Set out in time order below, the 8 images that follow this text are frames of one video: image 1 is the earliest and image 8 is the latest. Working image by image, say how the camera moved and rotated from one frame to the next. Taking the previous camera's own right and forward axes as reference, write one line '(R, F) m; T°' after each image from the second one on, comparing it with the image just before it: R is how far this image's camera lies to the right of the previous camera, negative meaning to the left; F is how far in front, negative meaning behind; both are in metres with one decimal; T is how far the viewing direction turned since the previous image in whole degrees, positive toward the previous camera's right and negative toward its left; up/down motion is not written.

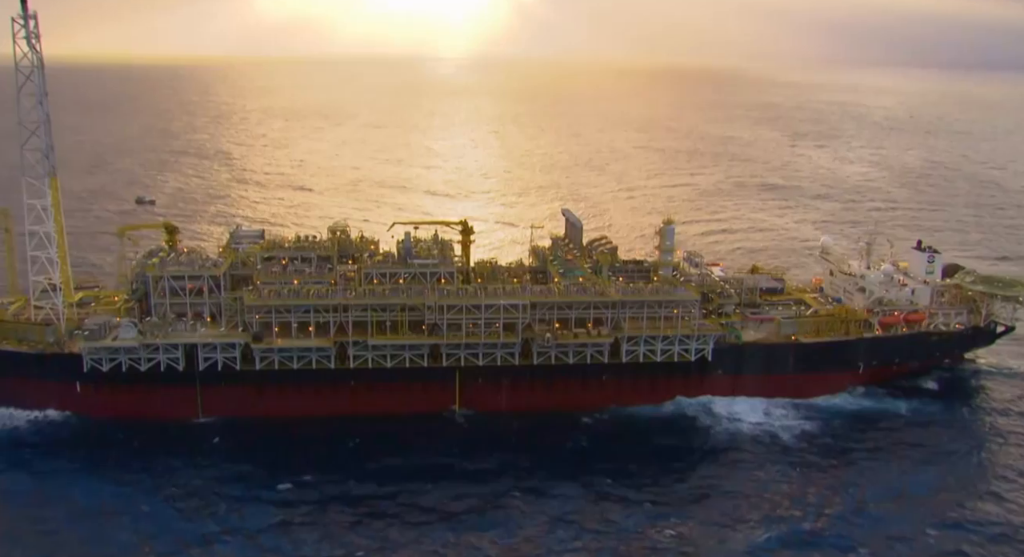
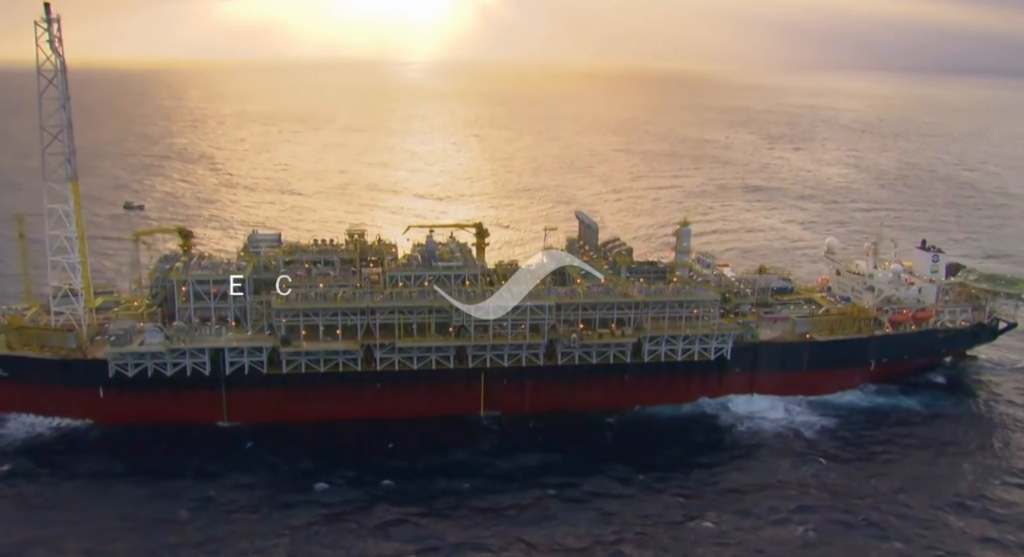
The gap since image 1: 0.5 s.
(-2.8, -0.4) m; +2°
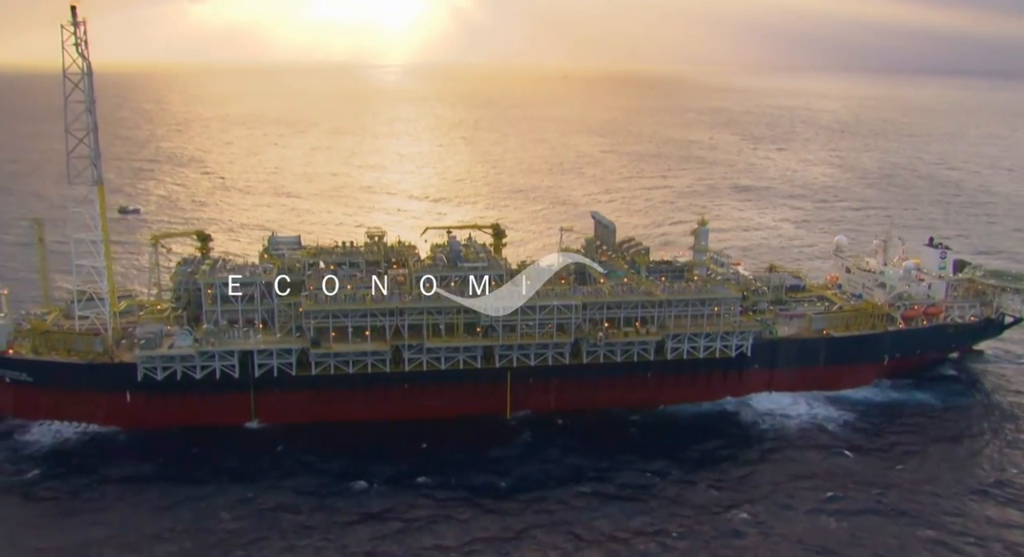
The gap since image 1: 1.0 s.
(-2.5, -0.4) m; +1°
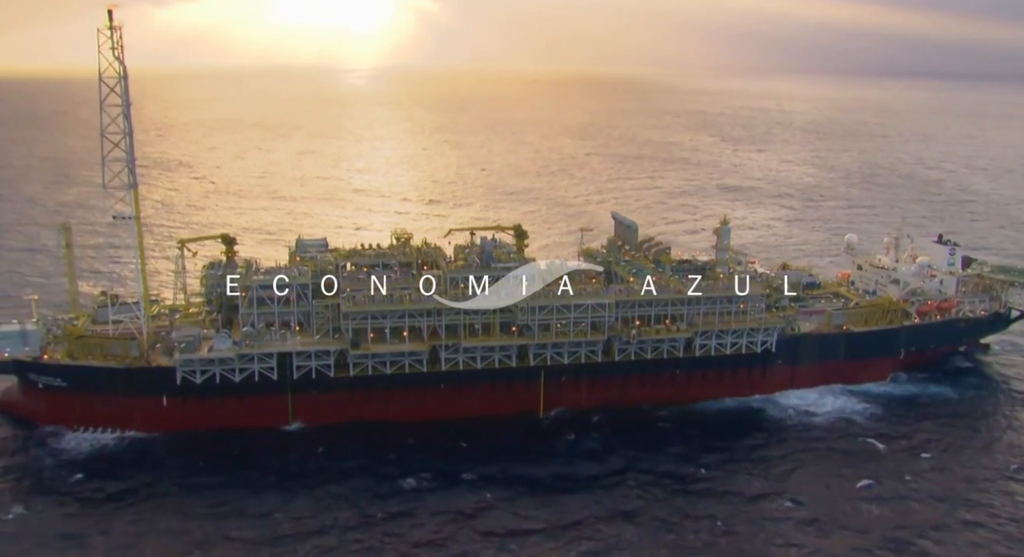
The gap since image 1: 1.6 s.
(-3.2, -0.5) m; +2°
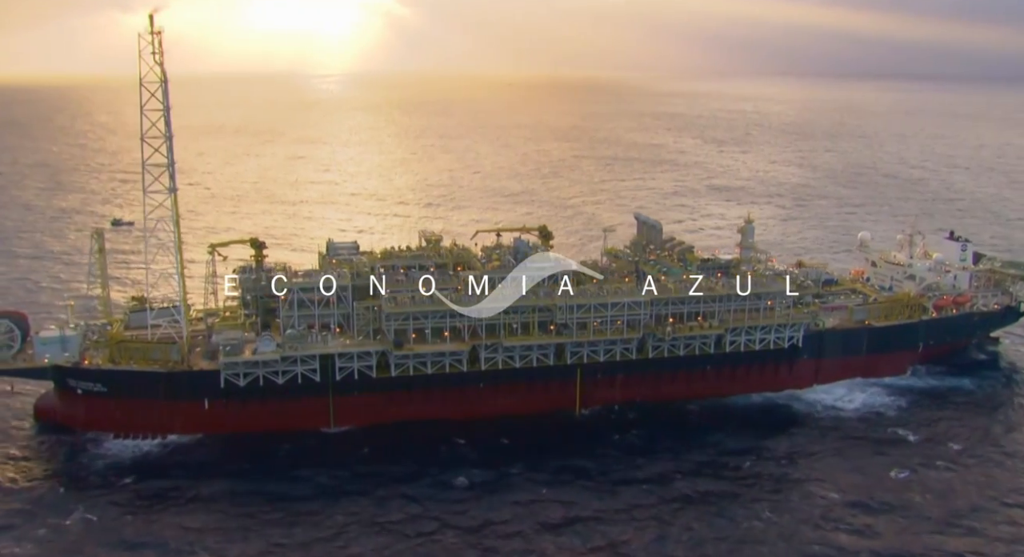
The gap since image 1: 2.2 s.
(-3.2, -0.6) m; +2°
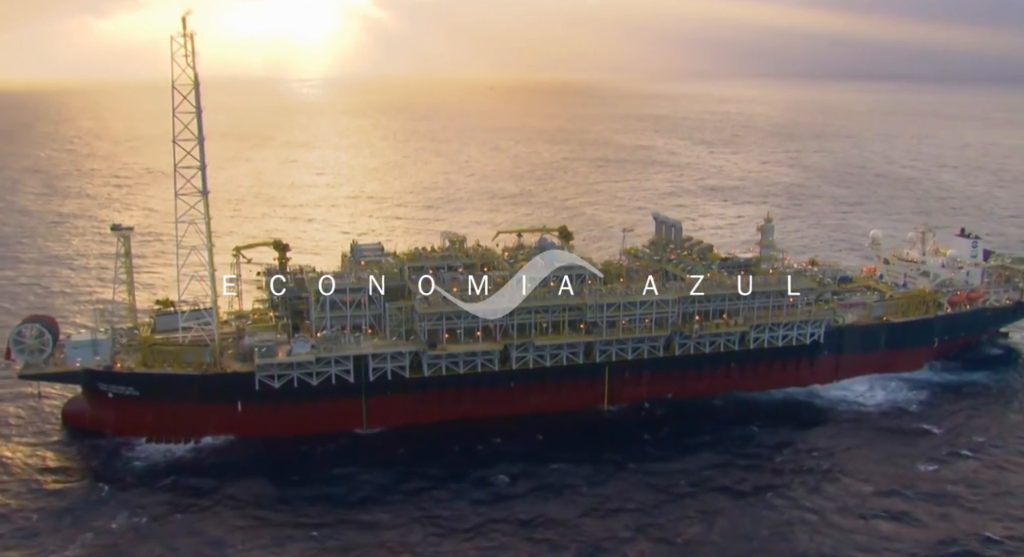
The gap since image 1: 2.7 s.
(-2.5, -0.3) m; +1°
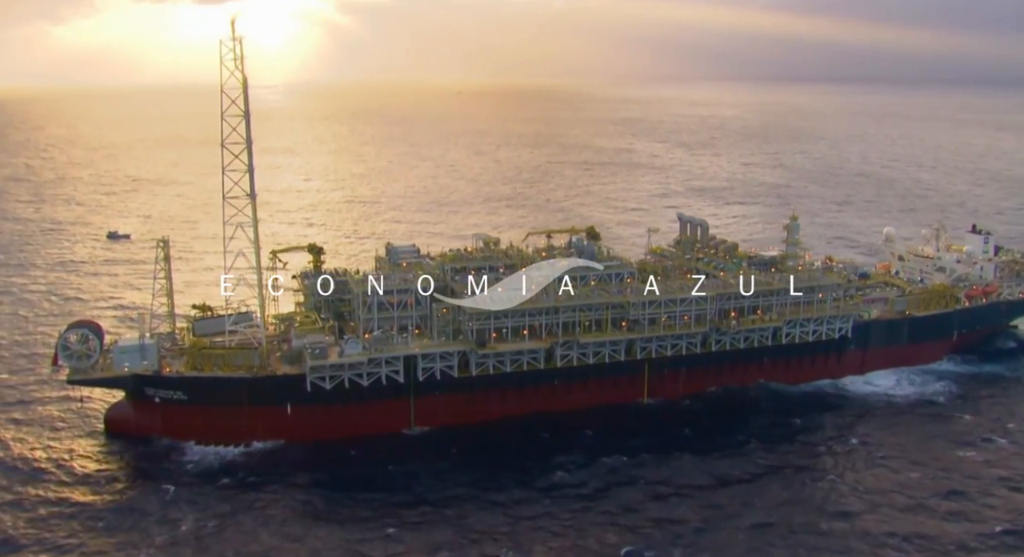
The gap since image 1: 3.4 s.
(-3.9, -0.6) m; +2°
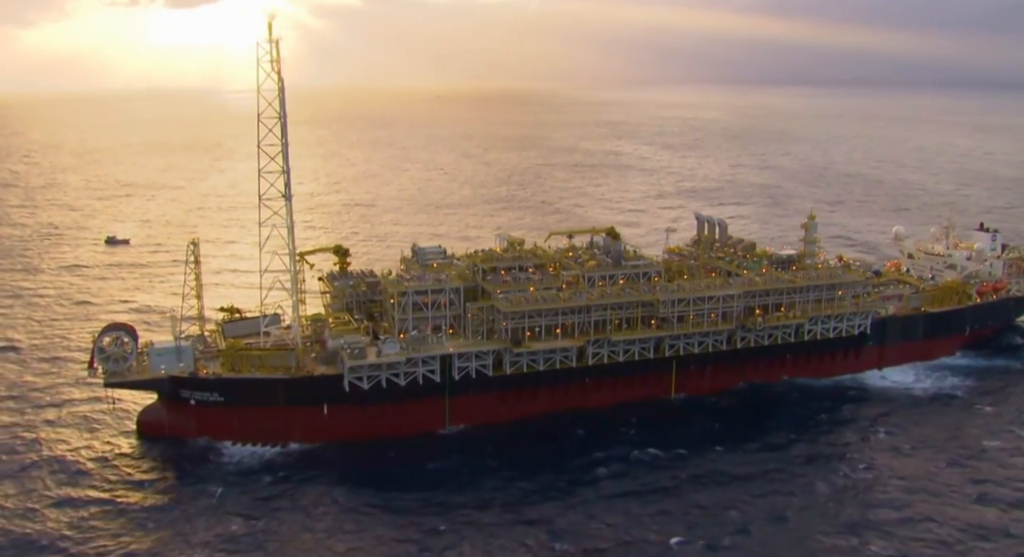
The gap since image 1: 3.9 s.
(-2.8, -0.5) m; +1°
